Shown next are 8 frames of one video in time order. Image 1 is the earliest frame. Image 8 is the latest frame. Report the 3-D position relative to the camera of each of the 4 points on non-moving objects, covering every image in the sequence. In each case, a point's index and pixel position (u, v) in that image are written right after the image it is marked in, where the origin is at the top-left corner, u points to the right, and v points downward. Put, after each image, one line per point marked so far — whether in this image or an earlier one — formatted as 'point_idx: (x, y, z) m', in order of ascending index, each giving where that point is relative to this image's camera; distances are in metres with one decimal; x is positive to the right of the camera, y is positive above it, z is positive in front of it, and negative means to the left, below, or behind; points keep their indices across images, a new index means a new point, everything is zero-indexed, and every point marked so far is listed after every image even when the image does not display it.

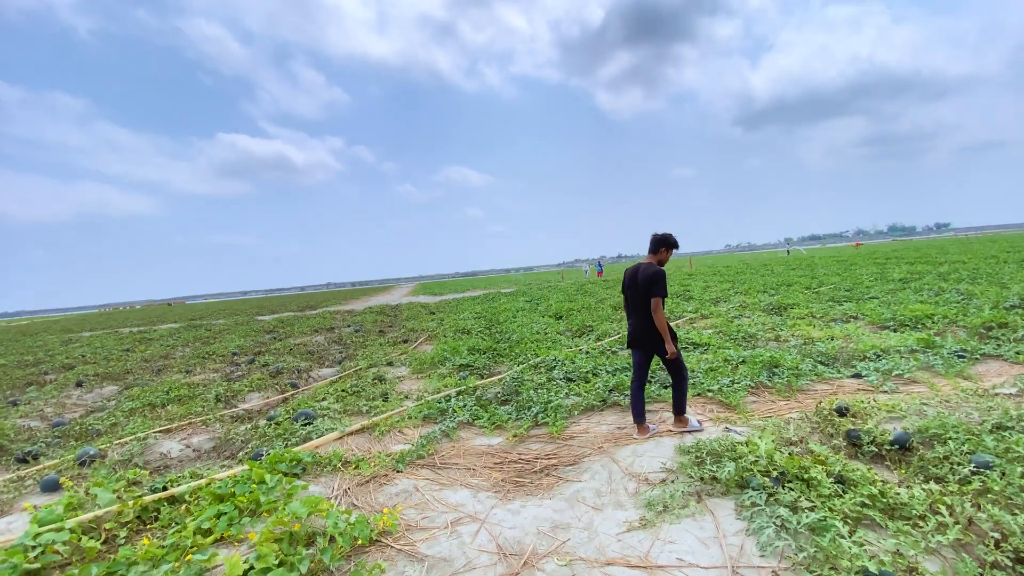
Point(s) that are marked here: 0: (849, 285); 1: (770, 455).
0: (+11.1, +0.1, +15.9) m
1: (+1.8, -1.2, +3.4) m
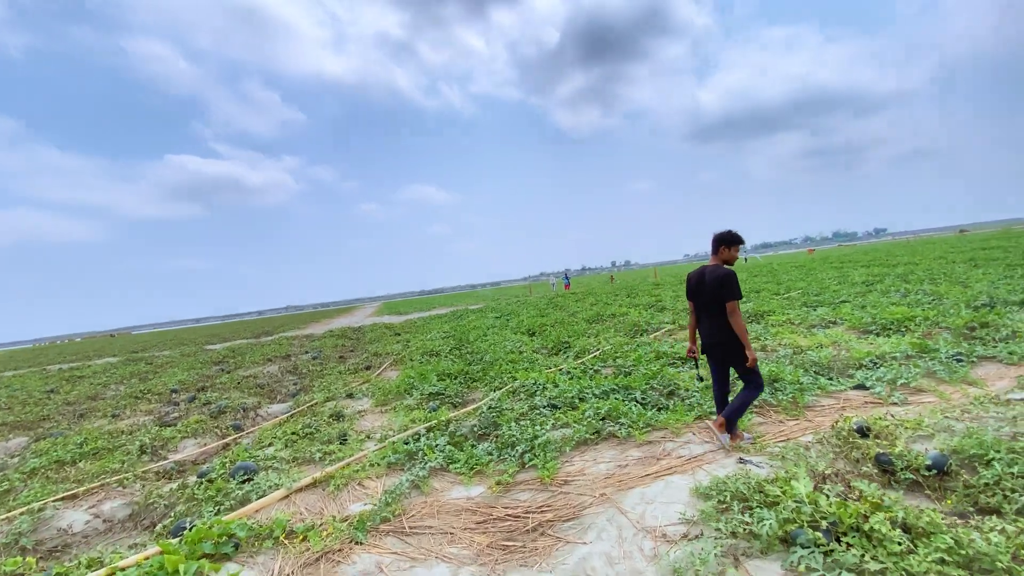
0: (+10.1, -0.1, +16.0) m
1: (+1.8, -1.2, +2.8) m
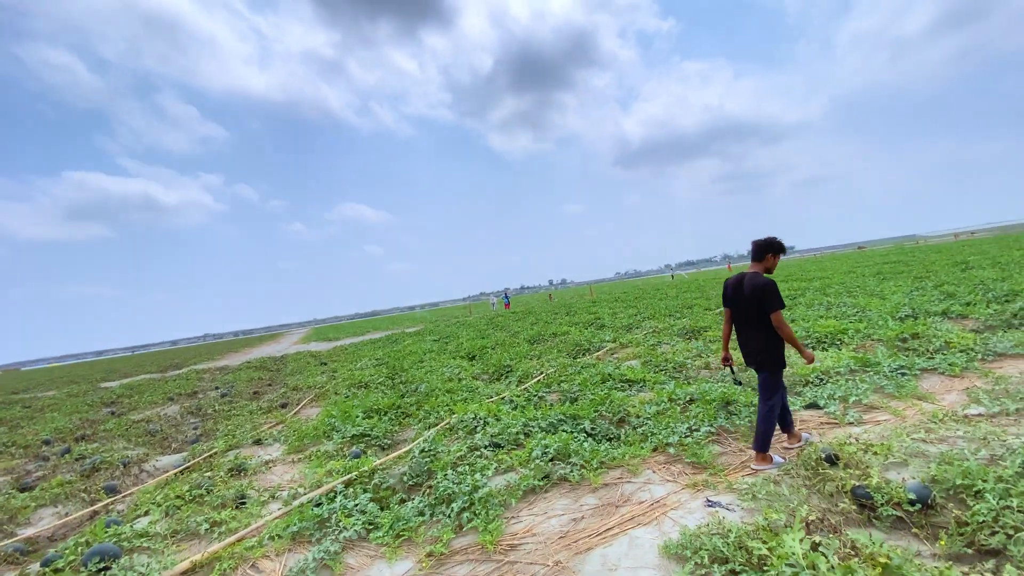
0: (+8.0, -0.6, +16.5) m
1: (+1.4, -1.3, +2.3) m
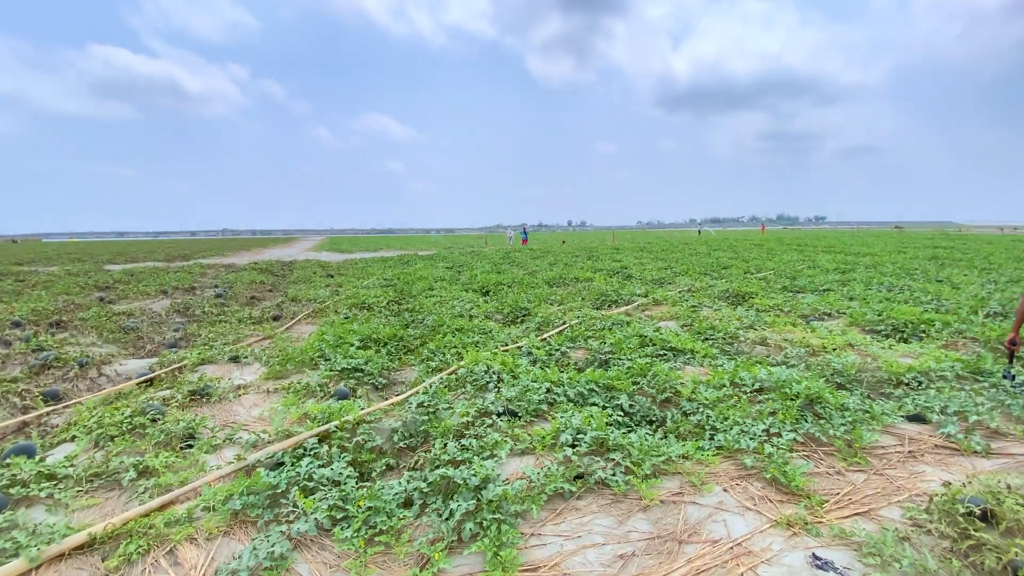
0: (+8.7, +0.5, +15.1) m
1: (+1.5, -1.3, +1.3) m
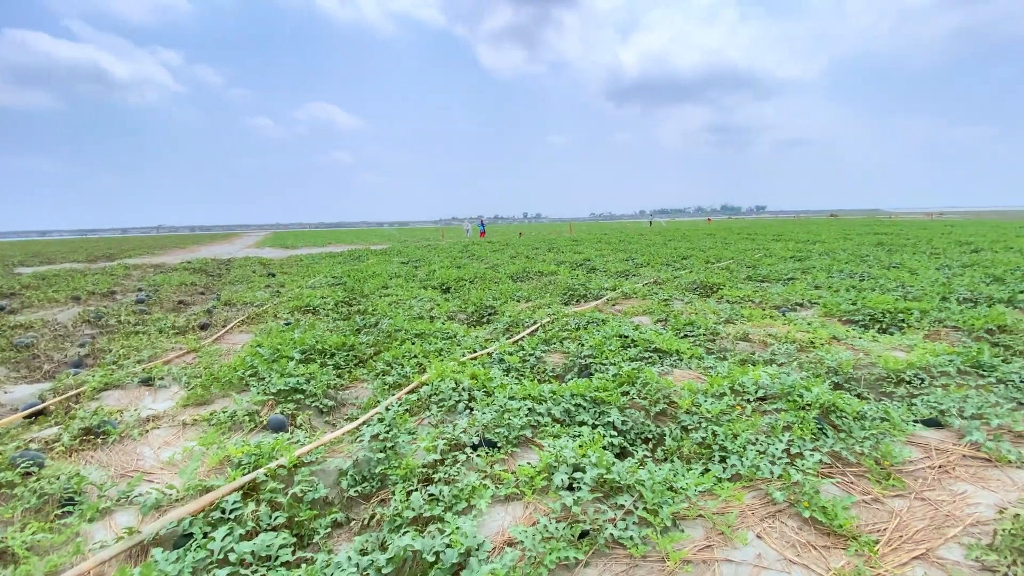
0: (+7.5, +0.8, +15.1) m
1: (+1.6, -1.3, +0.8) m
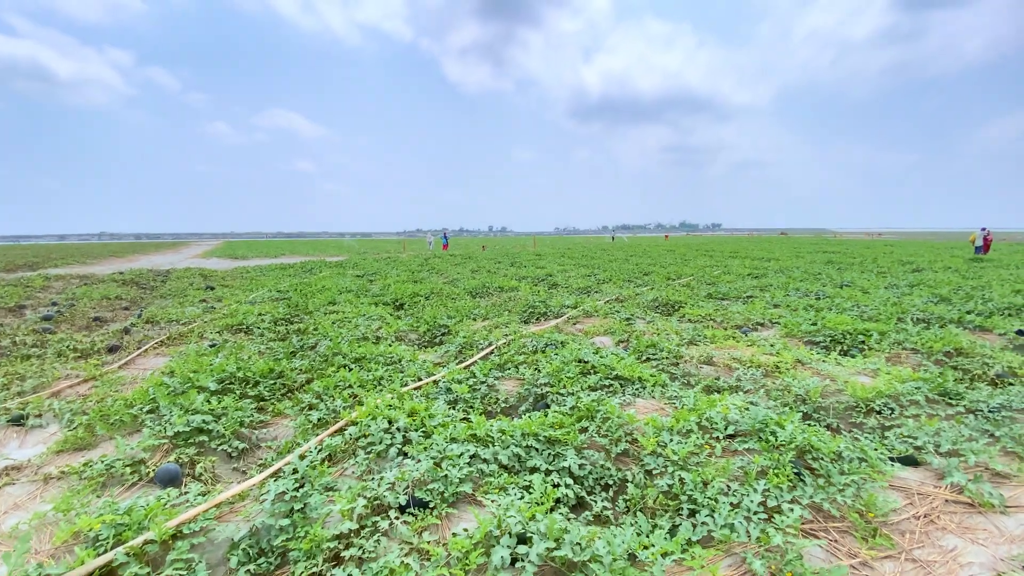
0: (+6.2, +0.3, +15.1) m
1: (+1.4, -1.4, +0.4) m
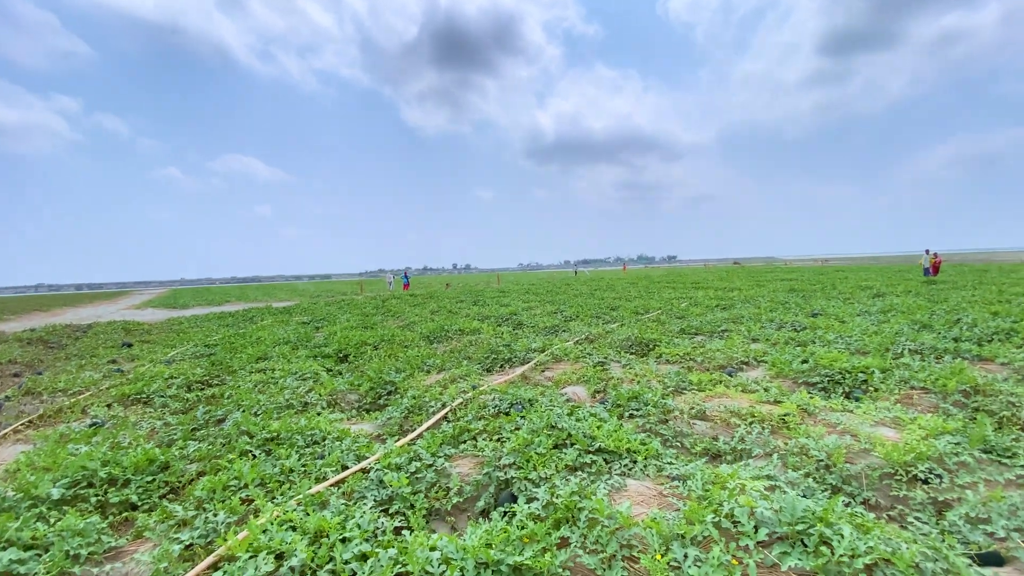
0: (+5.1, -0.7, +14.6) m
1: (+1.4, -1.5, -0.6) m
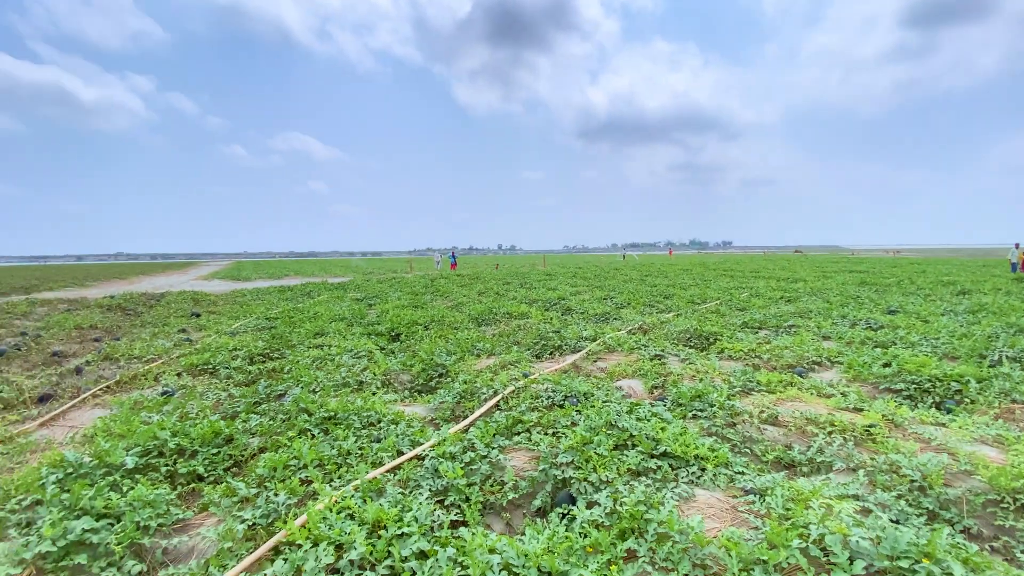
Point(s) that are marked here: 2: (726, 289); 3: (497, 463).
0: (+6.5, -0.4, +13.9) m
1: (+1.4, -1.6, -0.9) m
2: (+8.2, 0.0, +18.3) m
3: (-0.1, -1.3, +3.7) m
